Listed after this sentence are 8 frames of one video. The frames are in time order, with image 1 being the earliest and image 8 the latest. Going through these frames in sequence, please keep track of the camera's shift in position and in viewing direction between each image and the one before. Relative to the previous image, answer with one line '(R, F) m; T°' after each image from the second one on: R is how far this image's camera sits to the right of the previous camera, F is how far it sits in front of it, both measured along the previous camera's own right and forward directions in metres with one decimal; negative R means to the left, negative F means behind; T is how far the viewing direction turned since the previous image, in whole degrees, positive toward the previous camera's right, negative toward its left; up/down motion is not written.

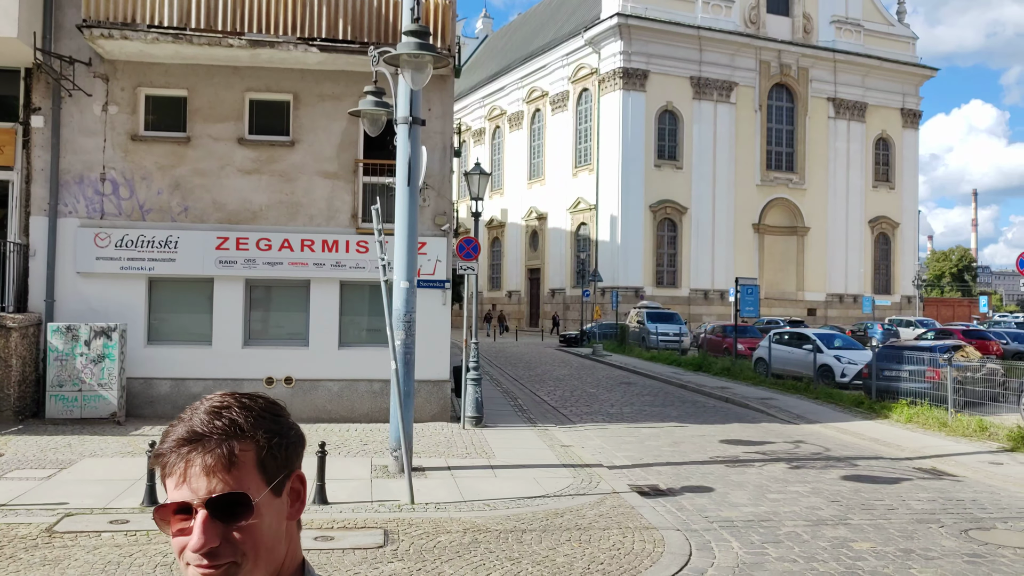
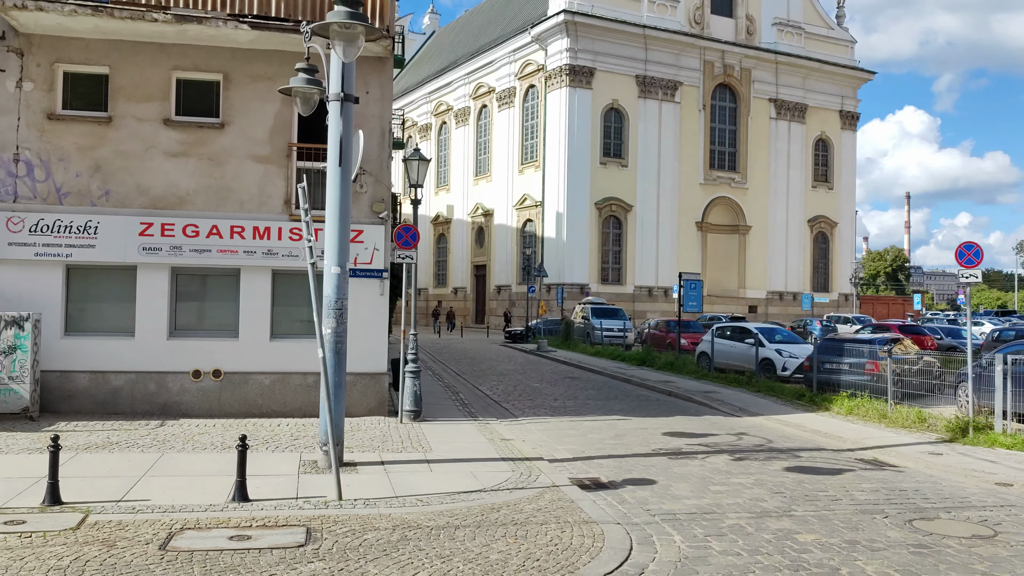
(+0.1, +0.4) m; +4°
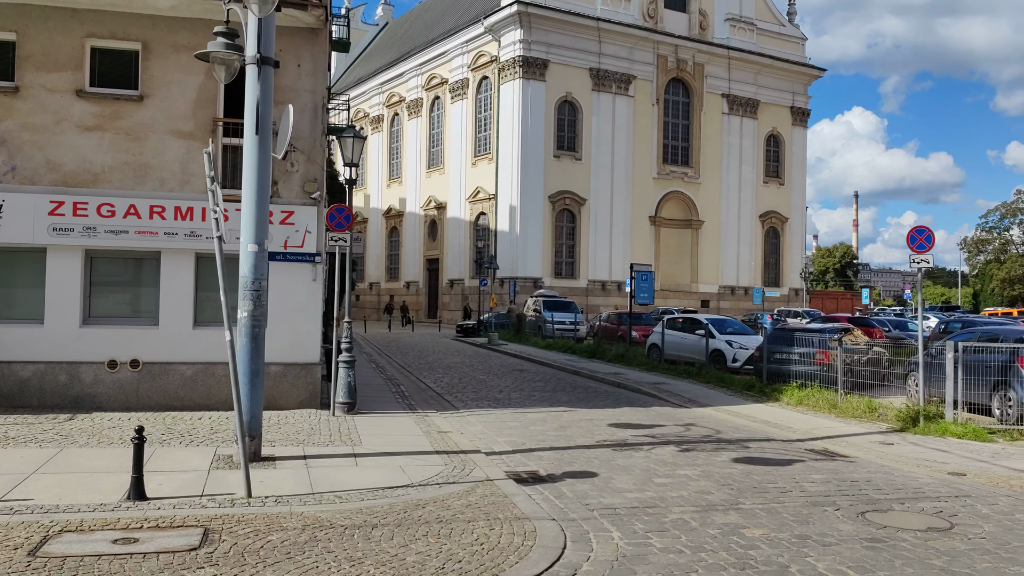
(+0.3, +0.7) m; +3°
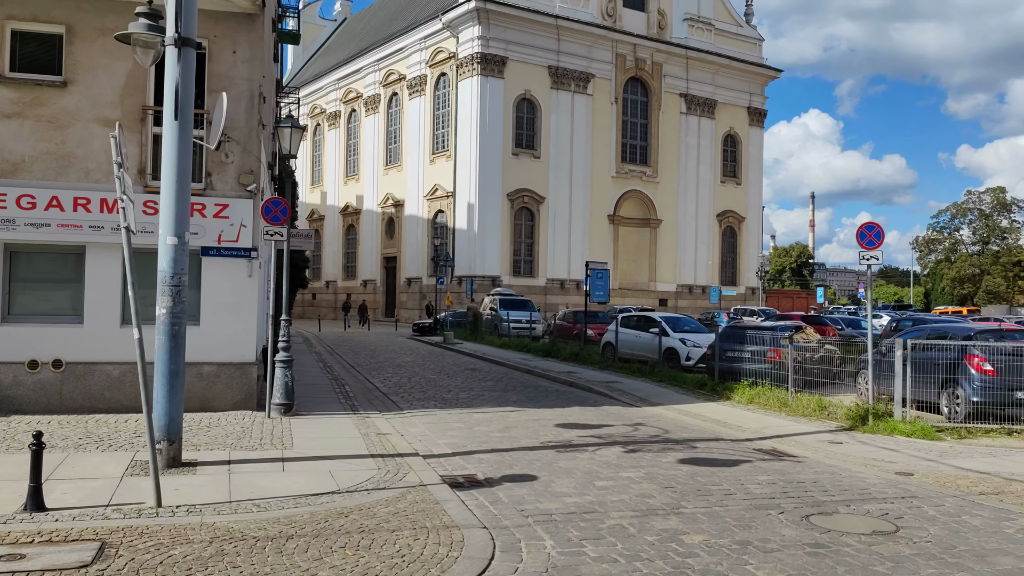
(+0.3, +0.4) m; +3°
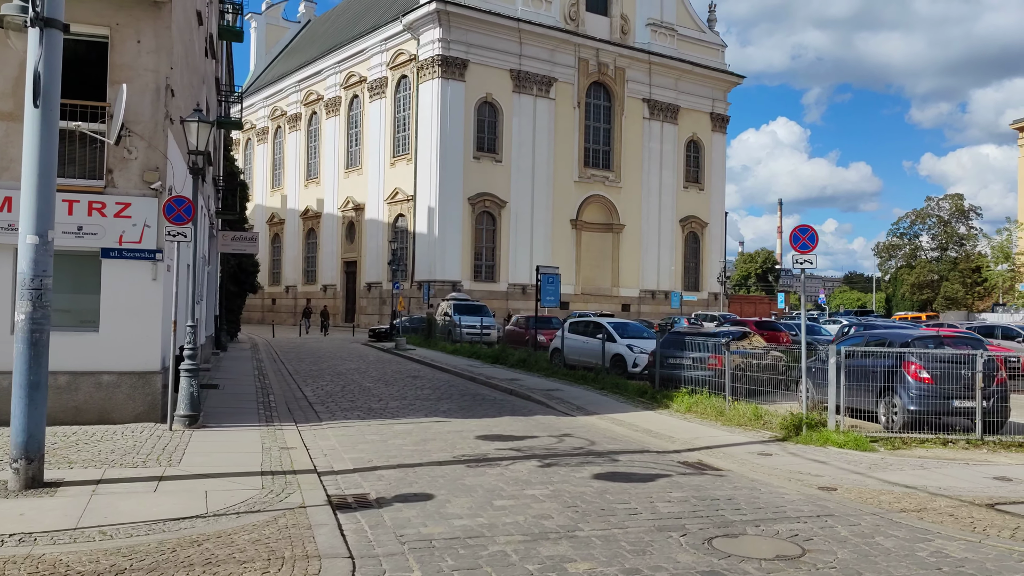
(+0.8, +0.6) m; +2°
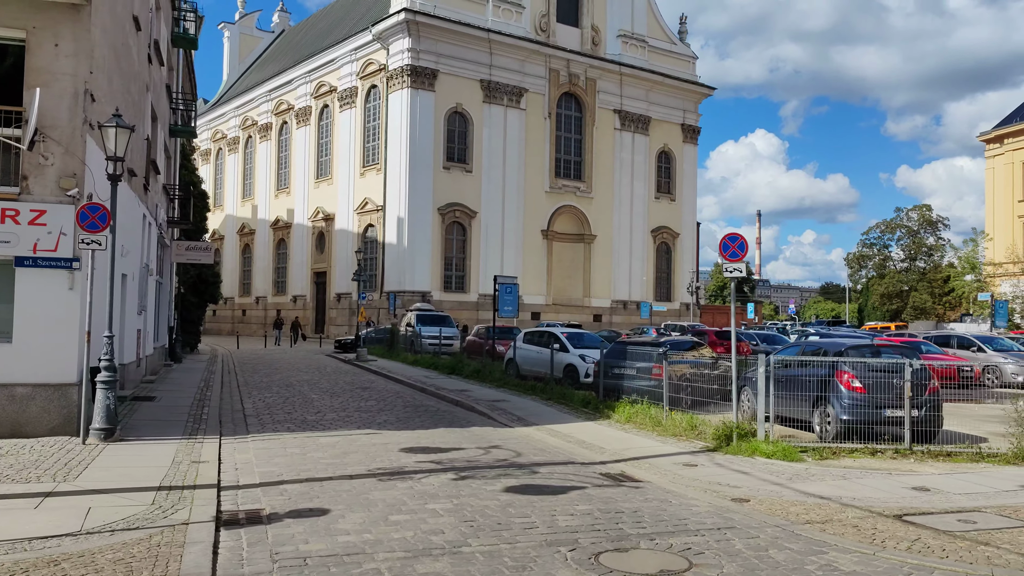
(+0.8, +0.2) m; +1°
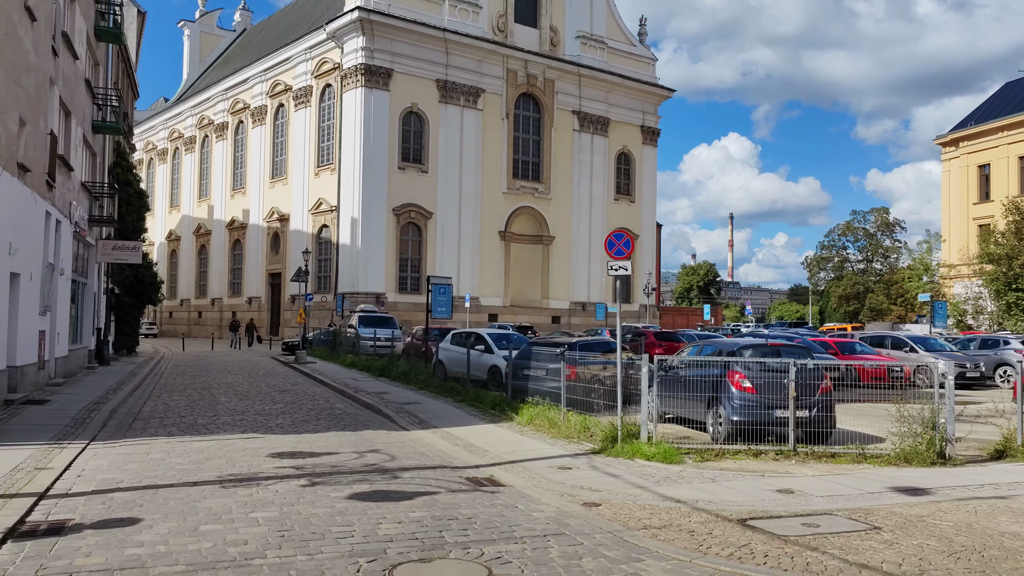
(+1.4, +0.4) m; +2°
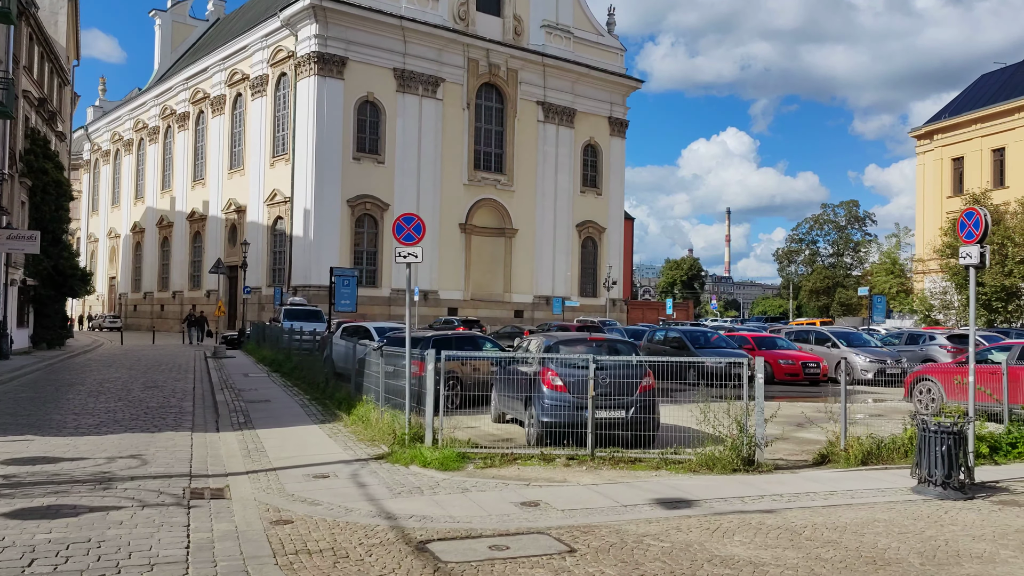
(+2.9, +1.1) m; 0°
